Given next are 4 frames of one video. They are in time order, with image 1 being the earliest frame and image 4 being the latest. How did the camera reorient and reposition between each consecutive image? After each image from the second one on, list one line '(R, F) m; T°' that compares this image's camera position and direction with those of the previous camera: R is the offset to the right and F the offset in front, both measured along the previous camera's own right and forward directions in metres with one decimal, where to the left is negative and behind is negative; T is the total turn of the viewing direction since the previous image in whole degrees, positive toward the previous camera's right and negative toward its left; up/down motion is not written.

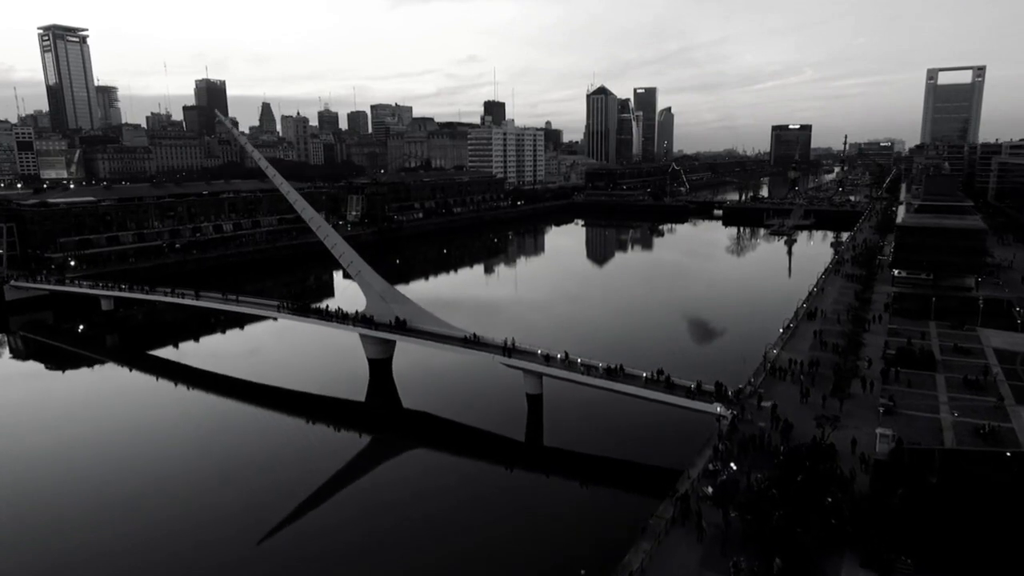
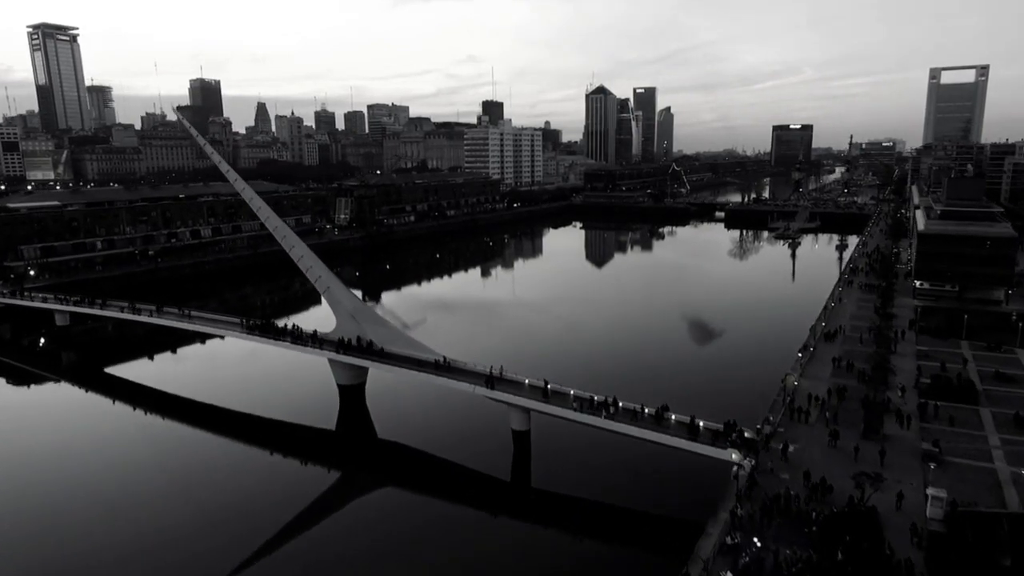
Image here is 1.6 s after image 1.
(+0.4, +2.1) m; 0°
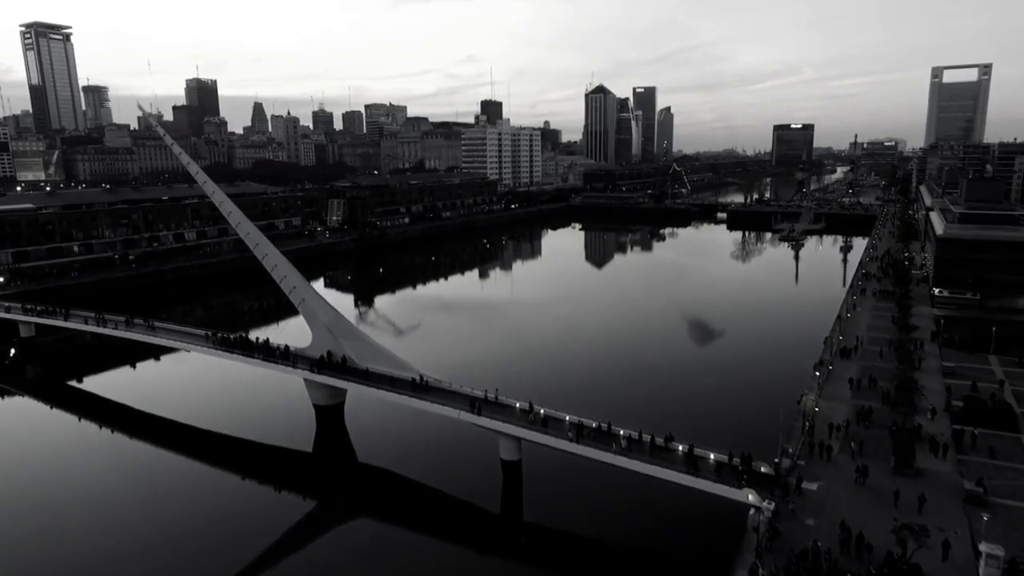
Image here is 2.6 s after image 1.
(+0.2, +1.5) m; 0°
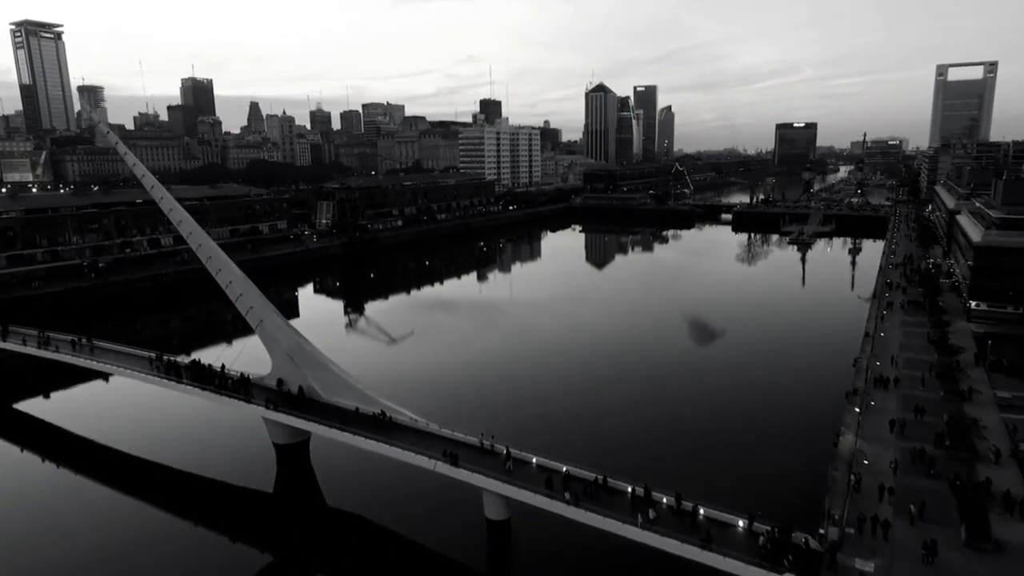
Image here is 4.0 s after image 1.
(+0.3, +2.3) m; 0°
